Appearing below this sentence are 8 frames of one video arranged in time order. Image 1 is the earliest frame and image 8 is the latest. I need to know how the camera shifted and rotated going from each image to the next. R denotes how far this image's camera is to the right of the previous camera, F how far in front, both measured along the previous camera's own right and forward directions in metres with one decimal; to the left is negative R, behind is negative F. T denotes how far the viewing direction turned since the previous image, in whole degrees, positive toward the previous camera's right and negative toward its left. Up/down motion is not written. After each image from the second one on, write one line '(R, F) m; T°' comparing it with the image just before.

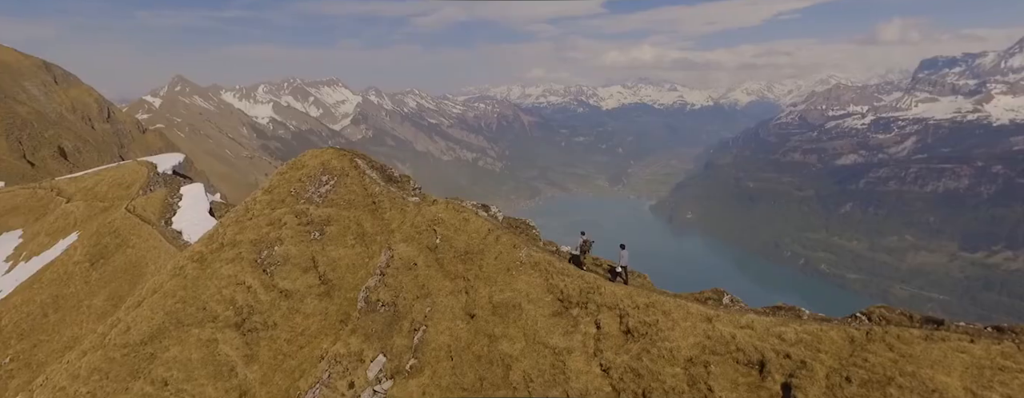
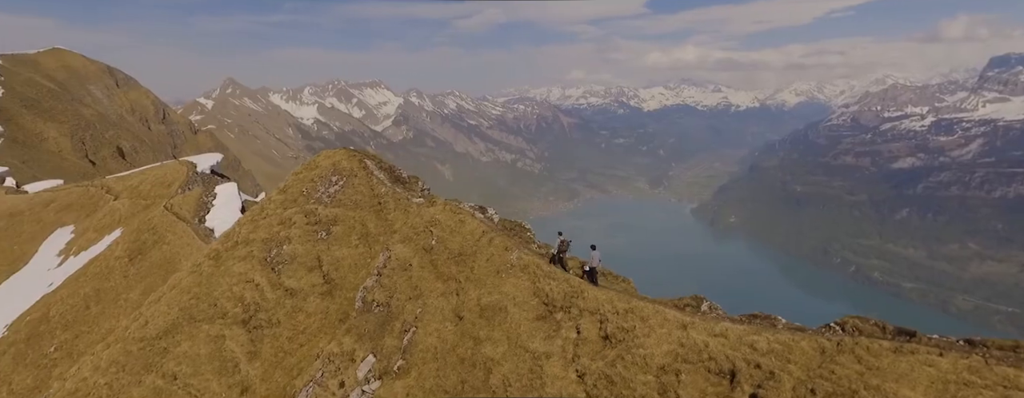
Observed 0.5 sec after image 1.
(+1.4, +0.2) m; -2°
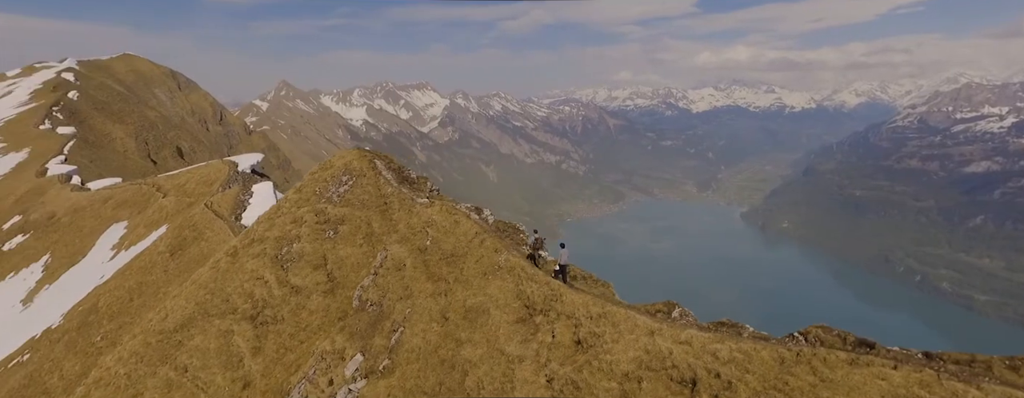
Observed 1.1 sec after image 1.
(+1.6, +0.2) m; -3°
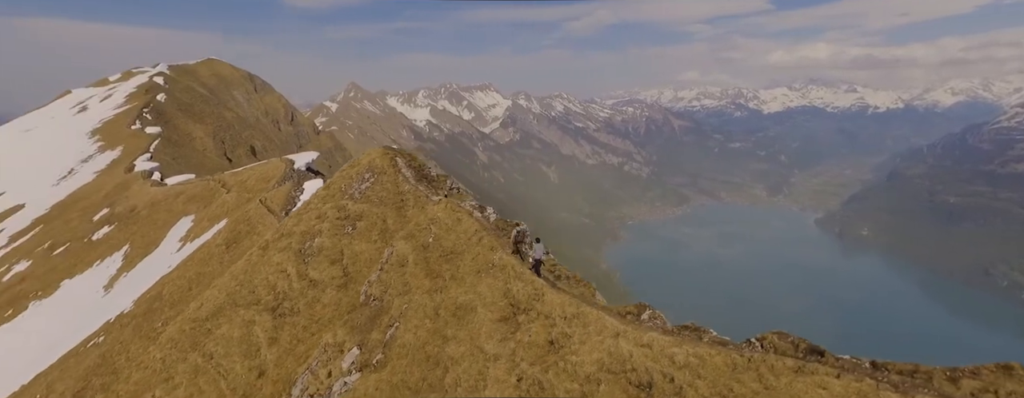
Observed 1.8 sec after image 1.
(+1.9, +0.2) m; -4°
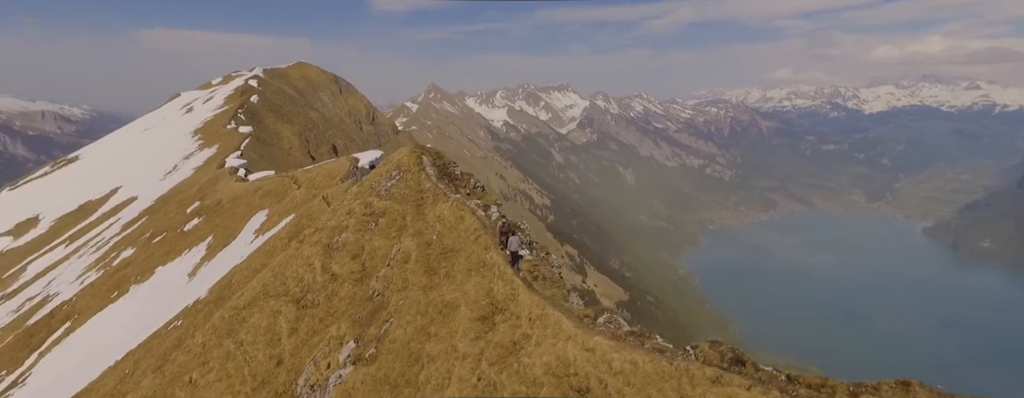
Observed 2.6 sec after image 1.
(+2.4, +0.2) m; -5°
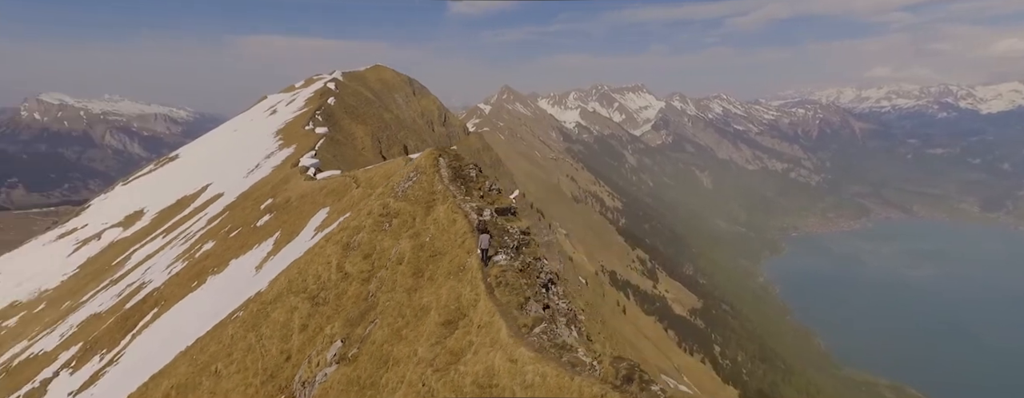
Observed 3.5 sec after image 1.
(+2.7, +0.3) m; -5°
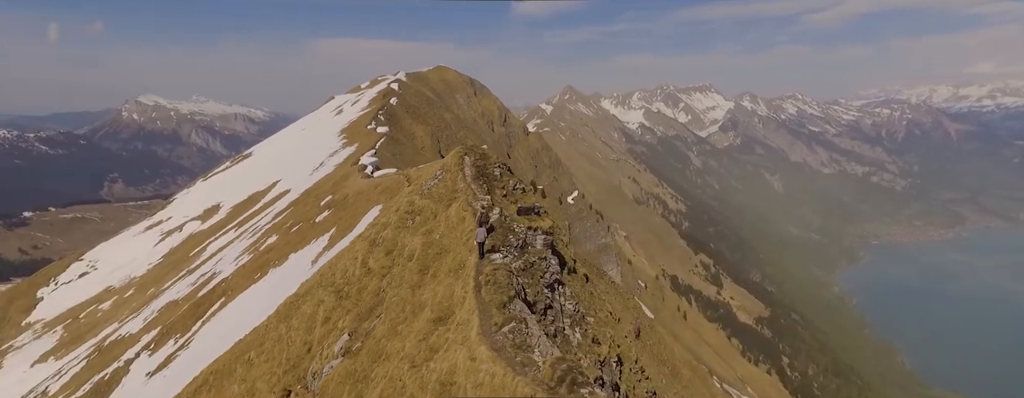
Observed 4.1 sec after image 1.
(+1.8, +0.2) m; -5°
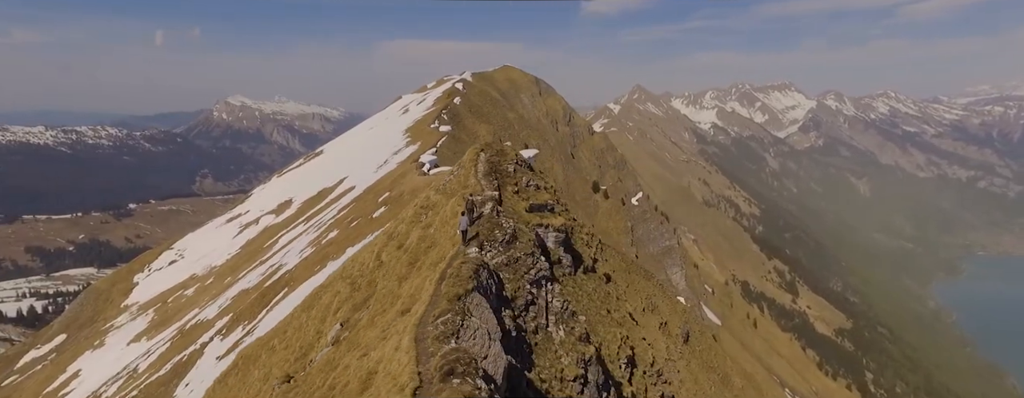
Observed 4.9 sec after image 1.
(+2.6, +0.1) m; -4°
